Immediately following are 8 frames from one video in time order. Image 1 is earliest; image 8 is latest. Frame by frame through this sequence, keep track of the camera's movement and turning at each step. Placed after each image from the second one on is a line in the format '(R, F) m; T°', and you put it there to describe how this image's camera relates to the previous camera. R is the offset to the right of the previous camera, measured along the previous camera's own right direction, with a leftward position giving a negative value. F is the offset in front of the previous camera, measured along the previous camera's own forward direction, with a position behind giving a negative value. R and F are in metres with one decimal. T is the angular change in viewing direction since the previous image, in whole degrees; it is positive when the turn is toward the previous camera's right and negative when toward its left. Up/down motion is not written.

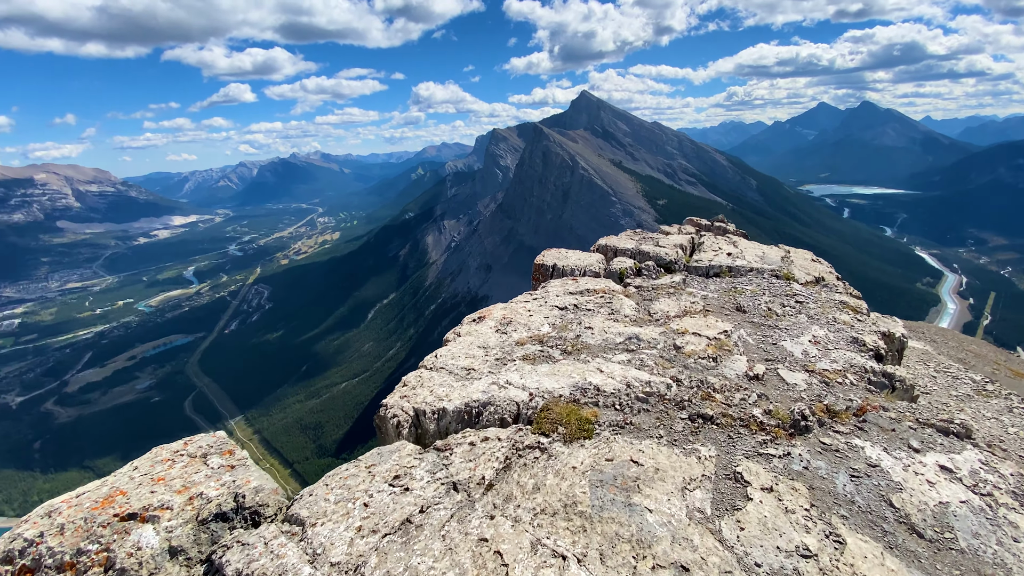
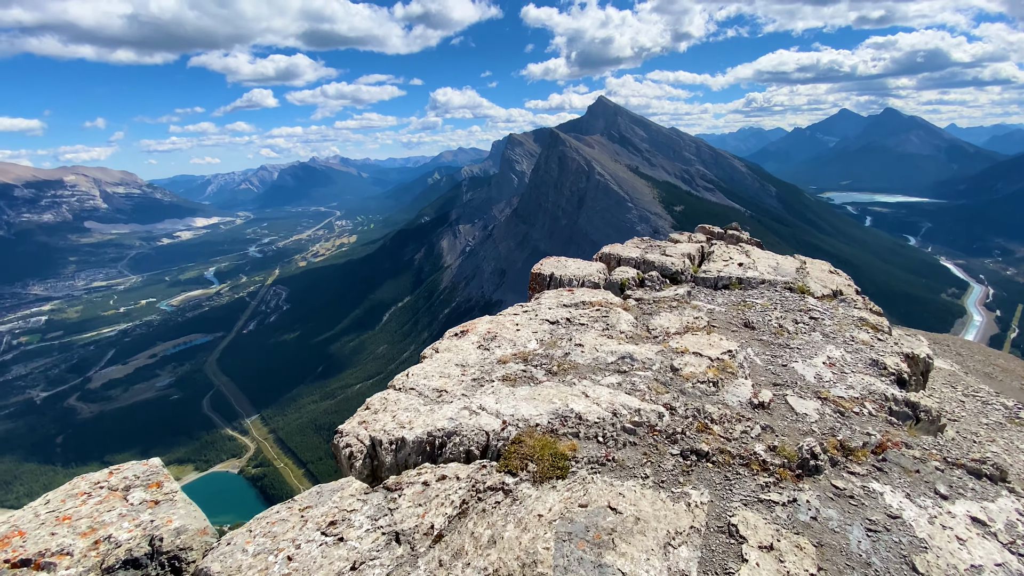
(+1.3, +1.7) m; -2°
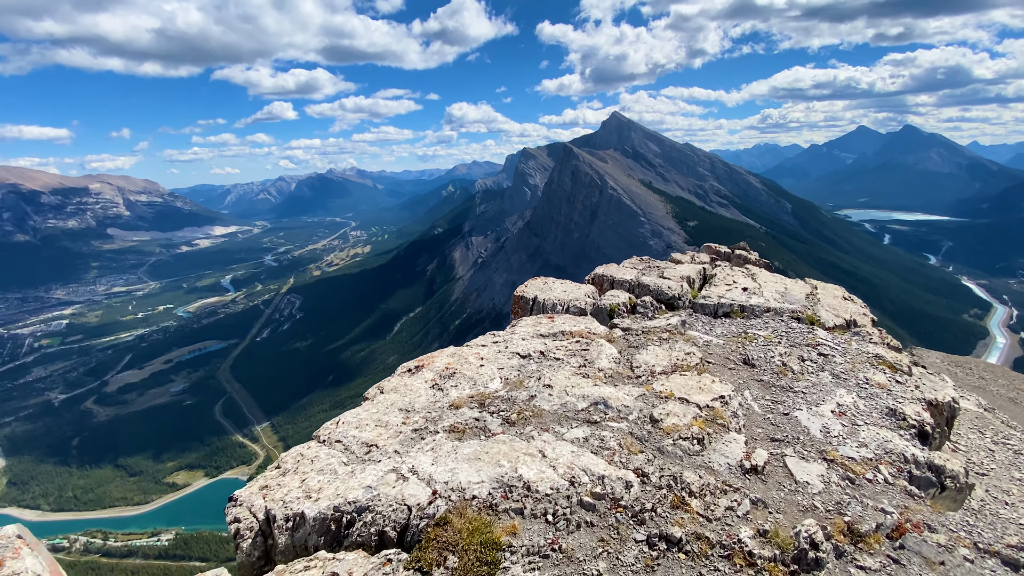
(+2.0, +2.5) m; -1°
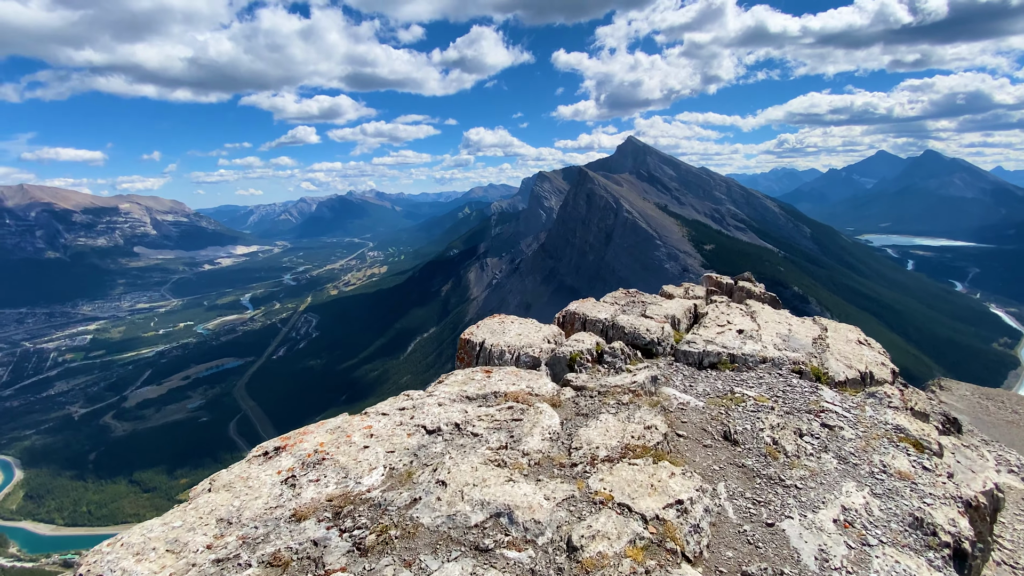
(+3.8, +4.5) m; -2°
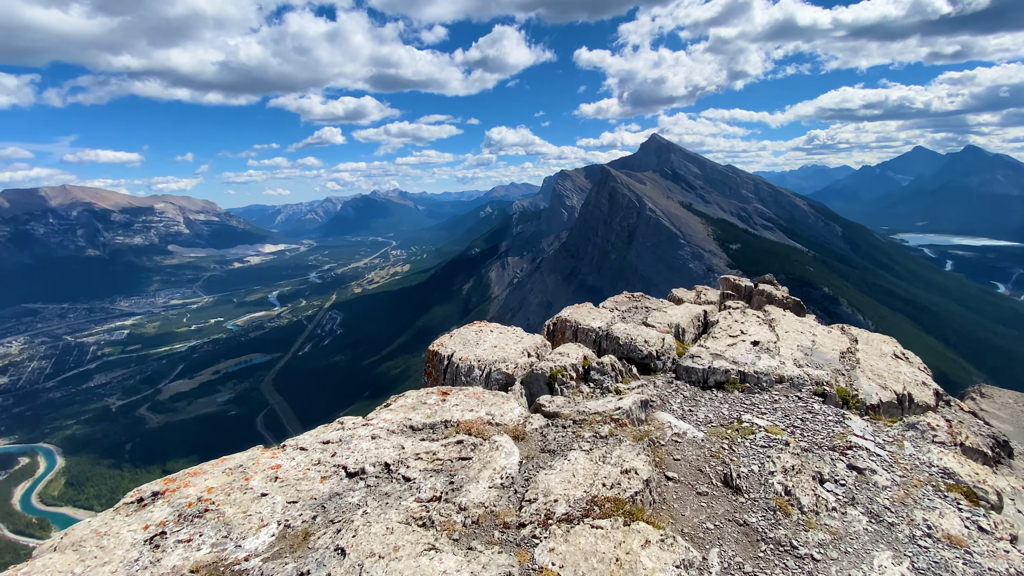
(+2.3, +3.2) m; -3°
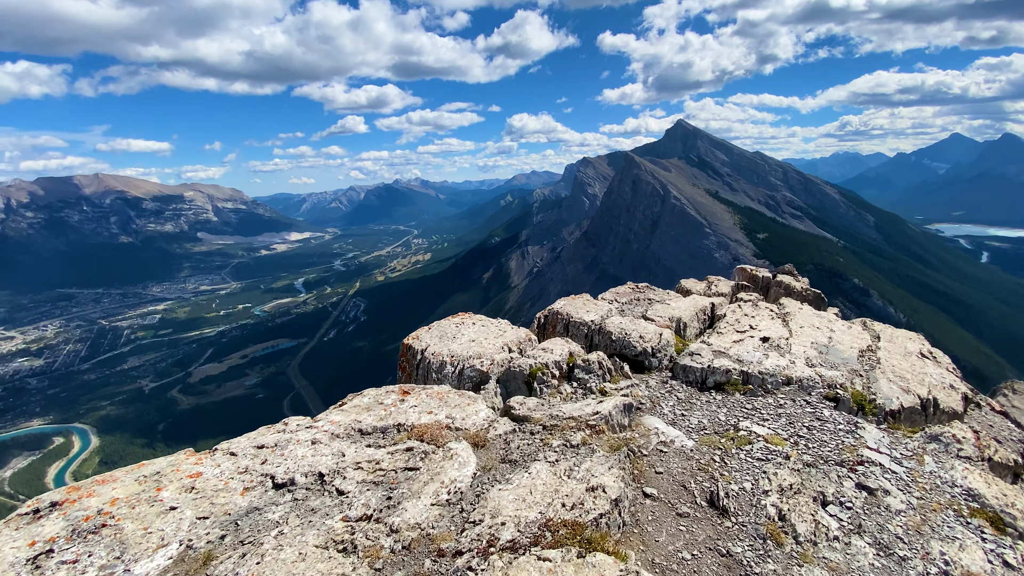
(+1.8, +1.8) m; -2°
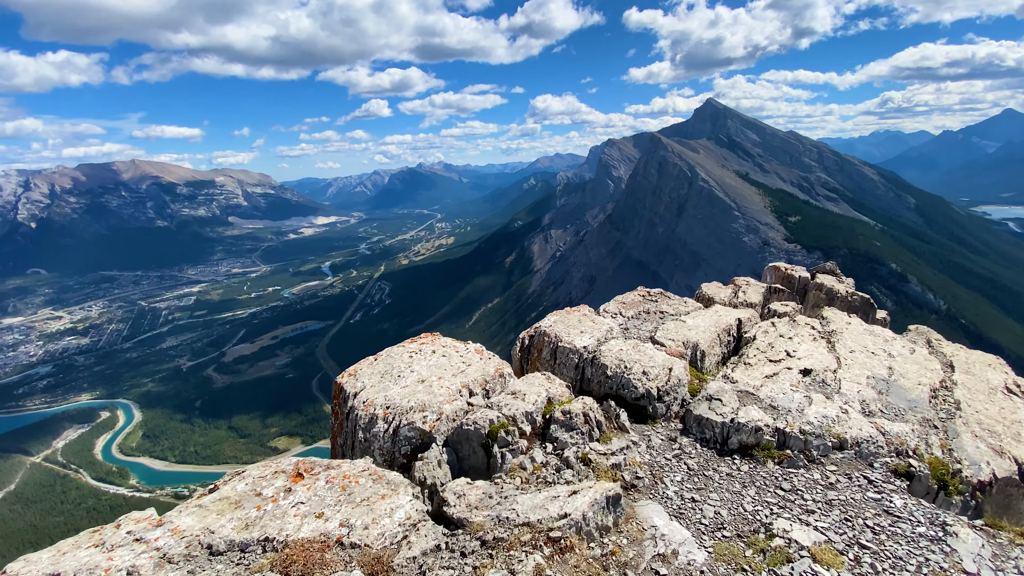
(+2.2, +5.0) m; -3°
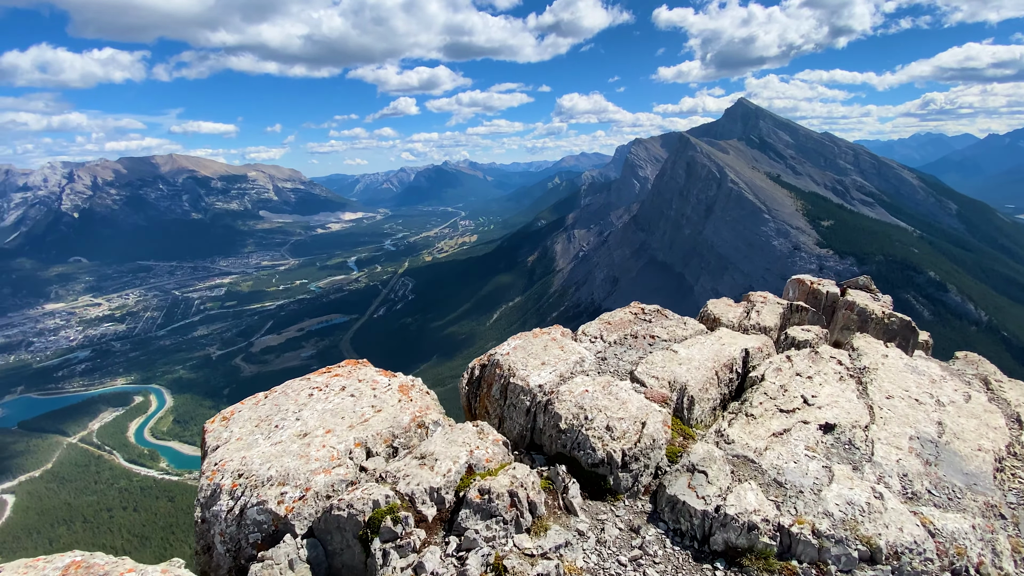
(+2.9, +4.2) m; -3°
